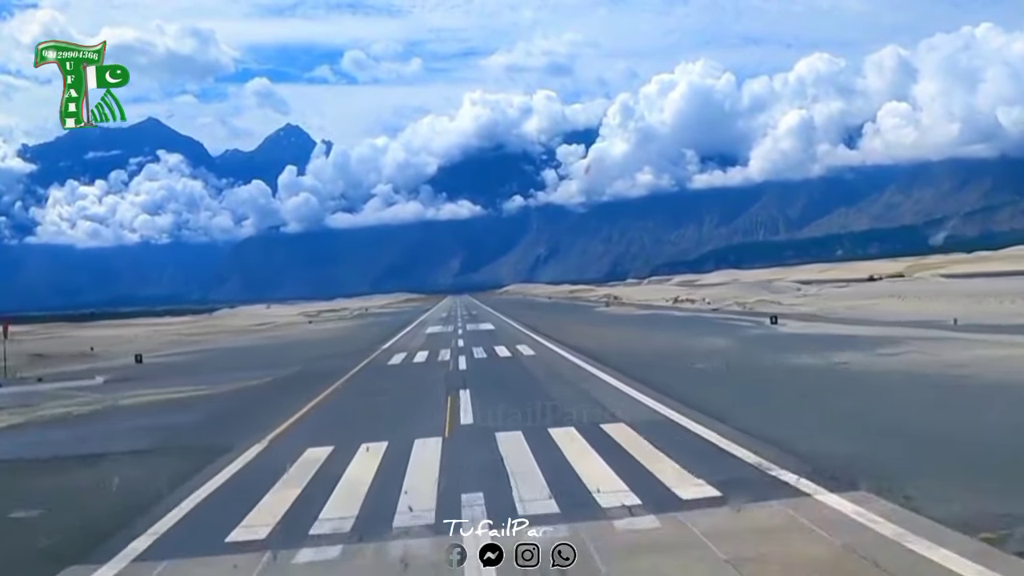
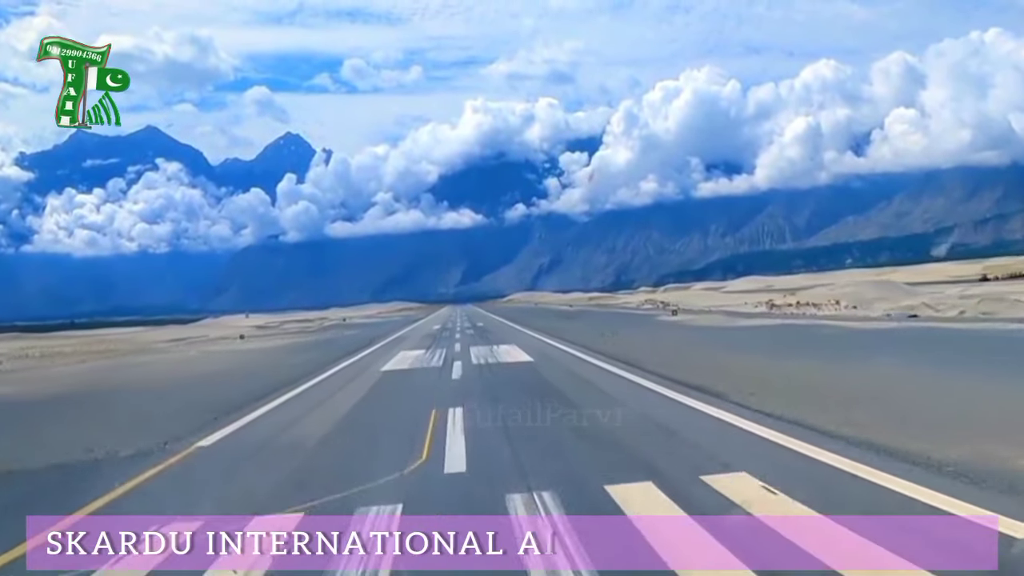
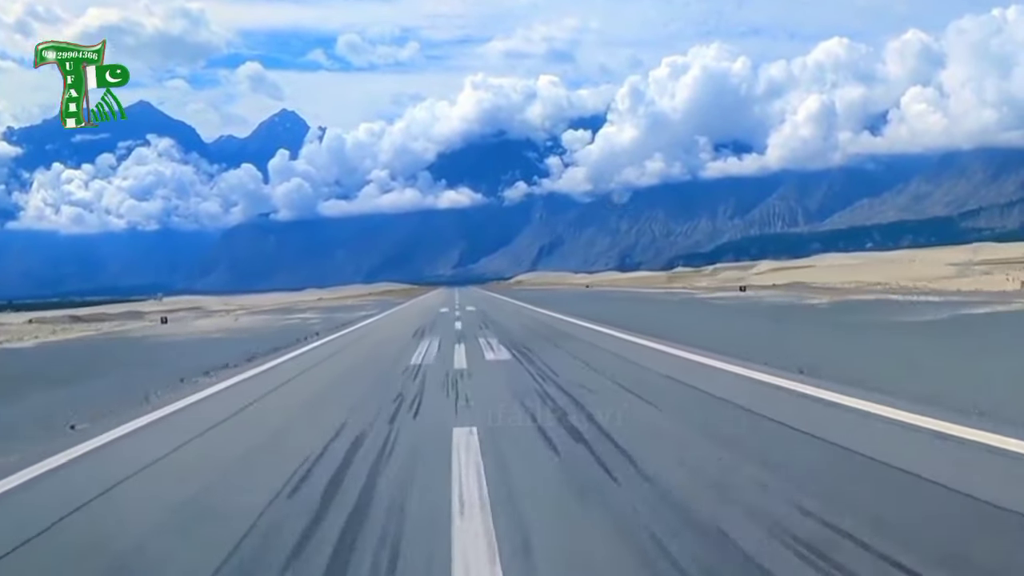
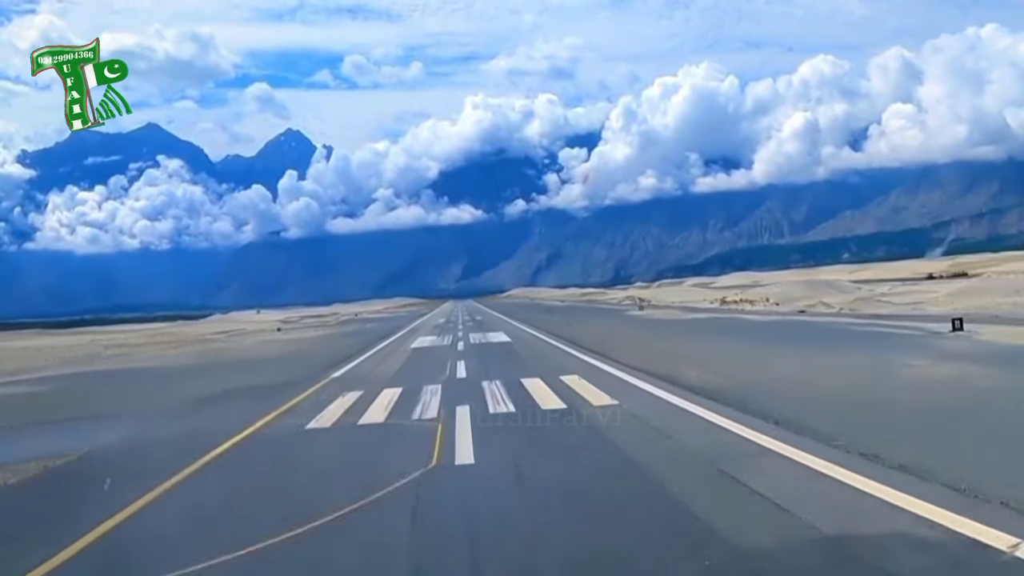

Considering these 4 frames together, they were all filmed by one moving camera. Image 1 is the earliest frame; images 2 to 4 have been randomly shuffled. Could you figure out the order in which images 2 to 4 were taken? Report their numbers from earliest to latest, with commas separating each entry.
4, 2, 3
